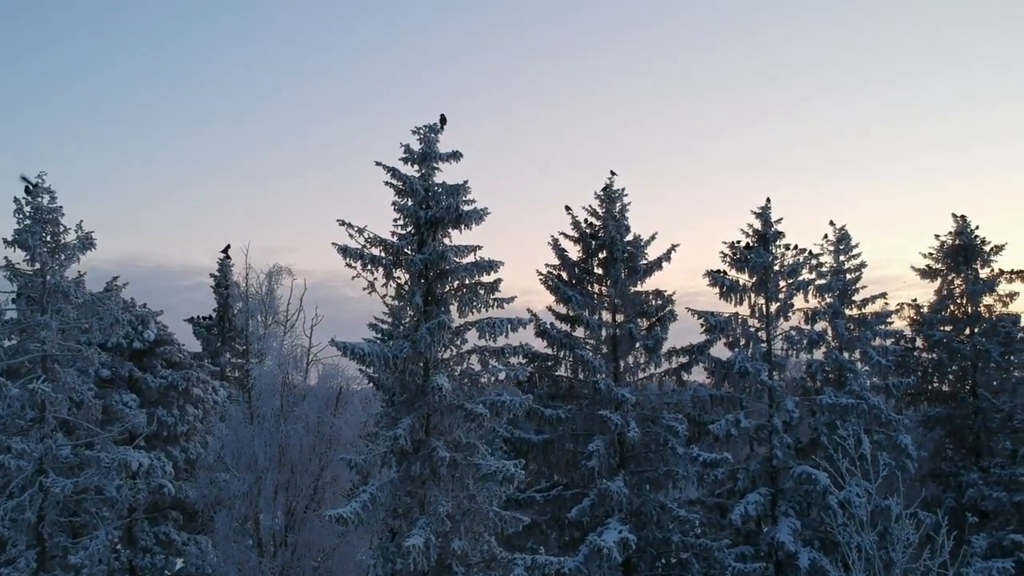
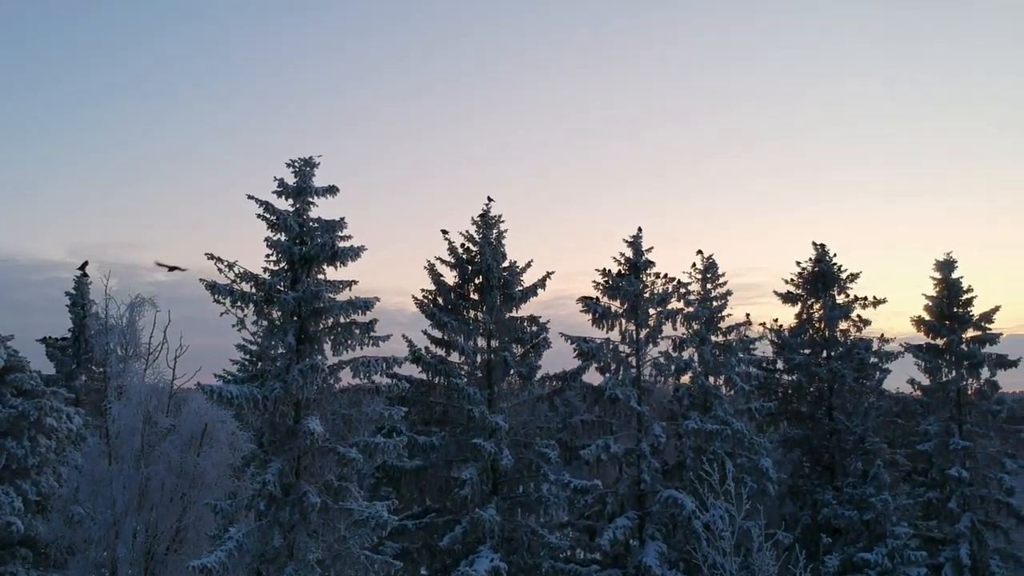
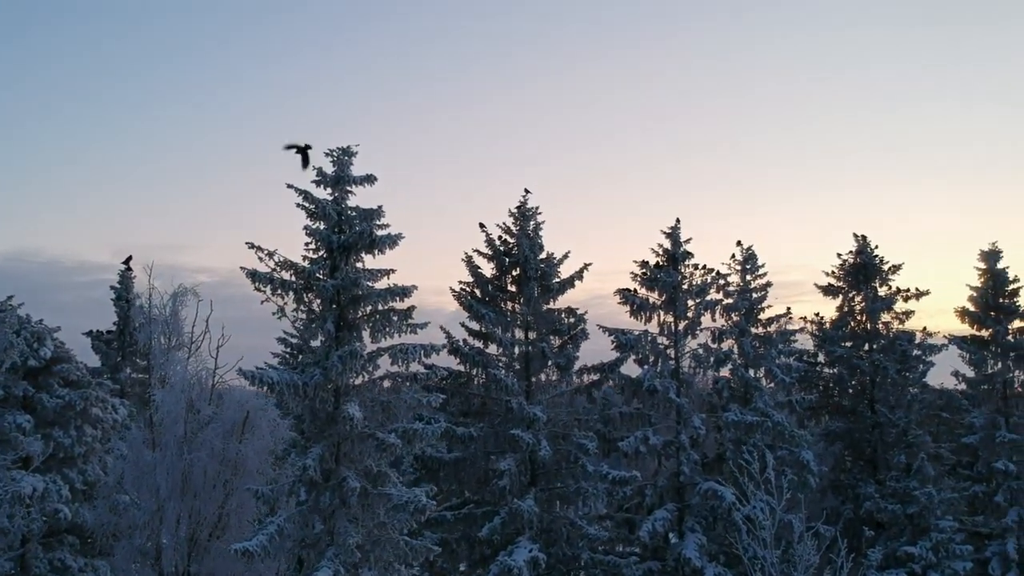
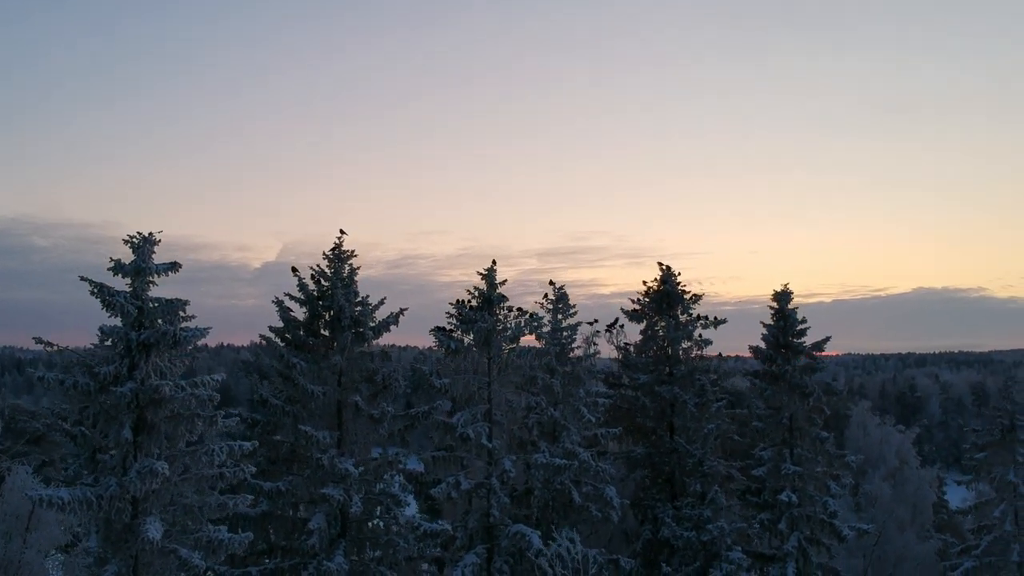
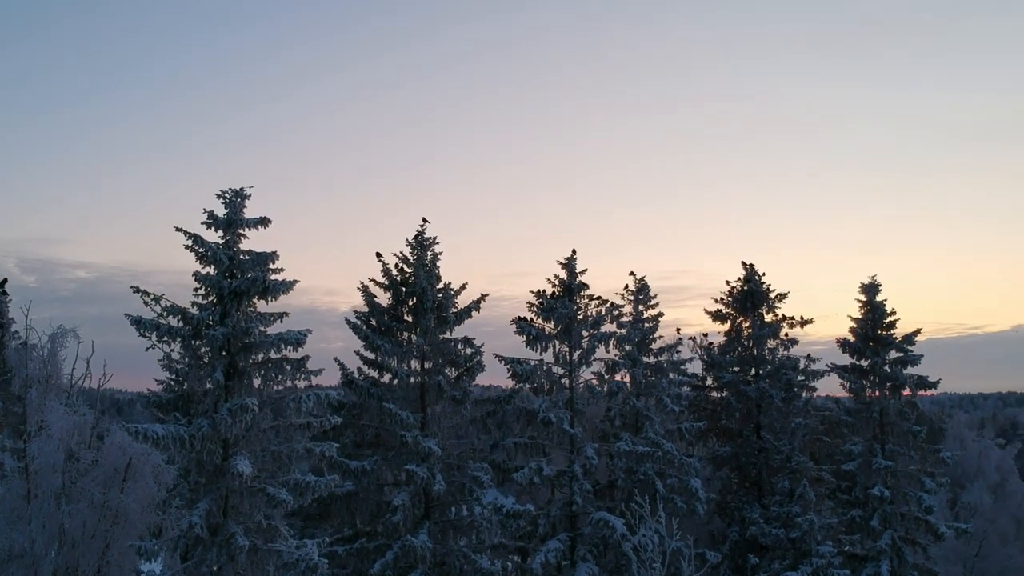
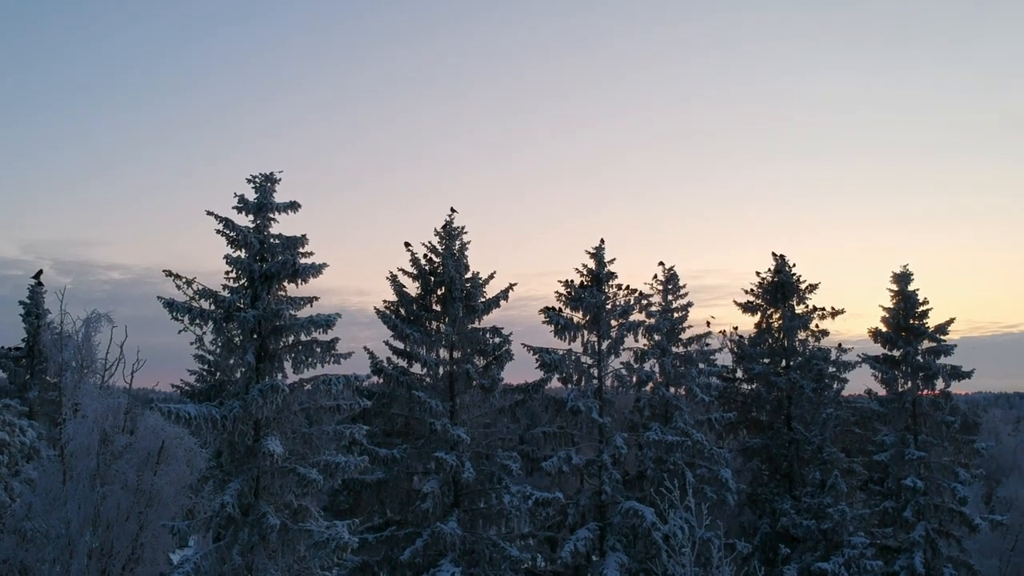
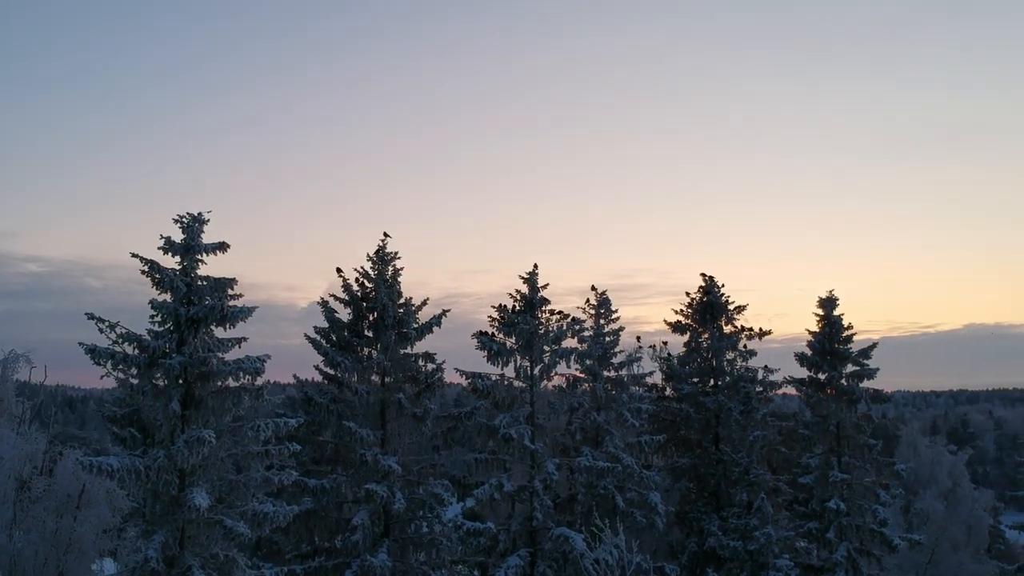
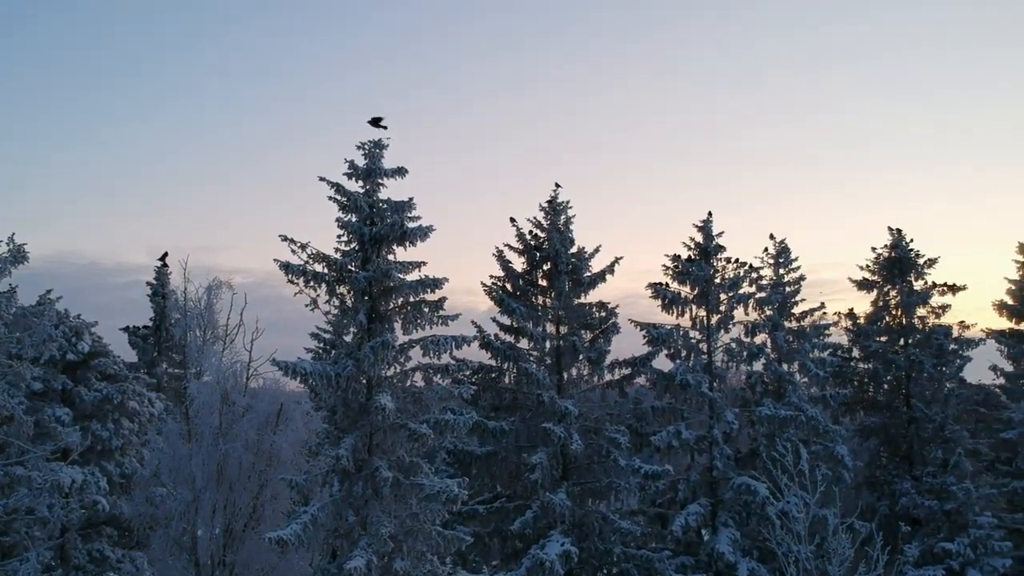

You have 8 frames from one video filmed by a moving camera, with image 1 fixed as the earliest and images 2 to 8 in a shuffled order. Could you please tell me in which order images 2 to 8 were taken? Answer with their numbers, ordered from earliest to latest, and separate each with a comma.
8, 3, 2, 6, 5, 7, 4
